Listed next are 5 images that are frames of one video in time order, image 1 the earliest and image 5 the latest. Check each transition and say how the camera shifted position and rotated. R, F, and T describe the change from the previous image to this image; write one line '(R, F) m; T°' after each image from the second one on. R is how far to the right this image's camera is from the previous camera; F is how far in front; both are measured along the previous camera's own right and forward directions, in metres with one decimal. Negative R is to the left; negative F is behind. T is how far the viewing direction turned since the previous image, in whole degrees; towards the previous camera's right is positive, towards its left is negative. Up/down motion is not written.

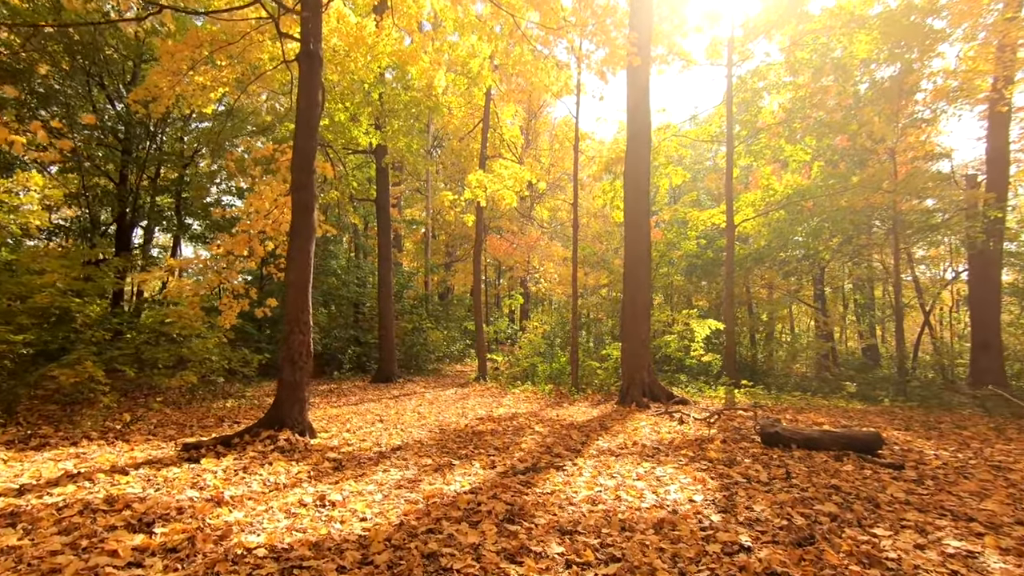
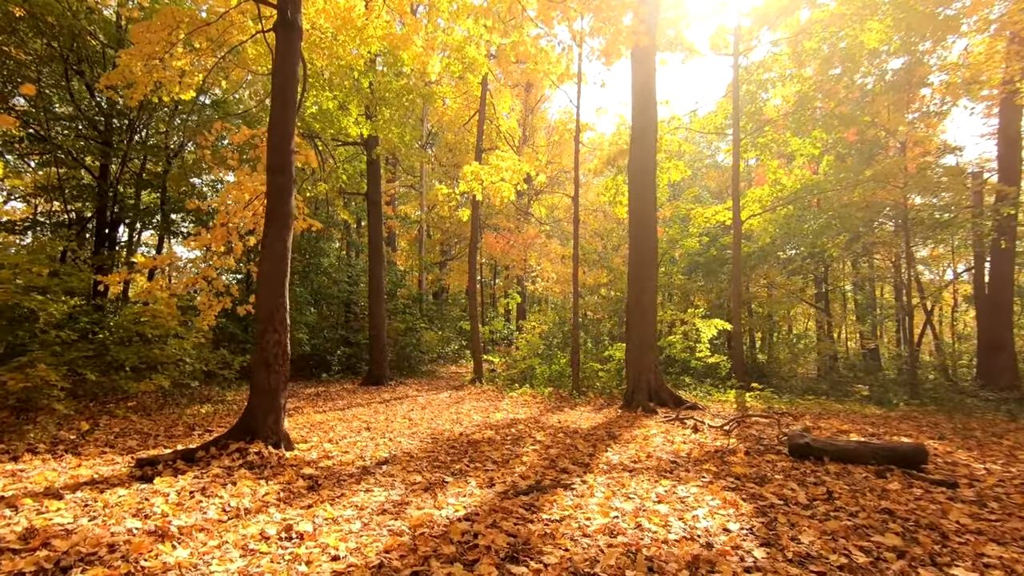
(0.0, +0.6) m; 0°
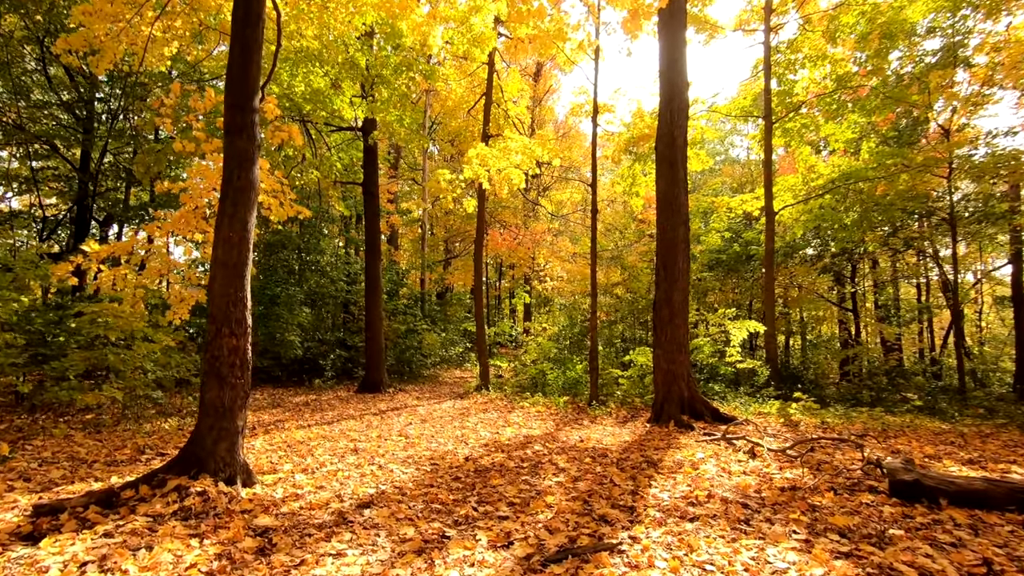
(-0.1, +1.1) m; 0°
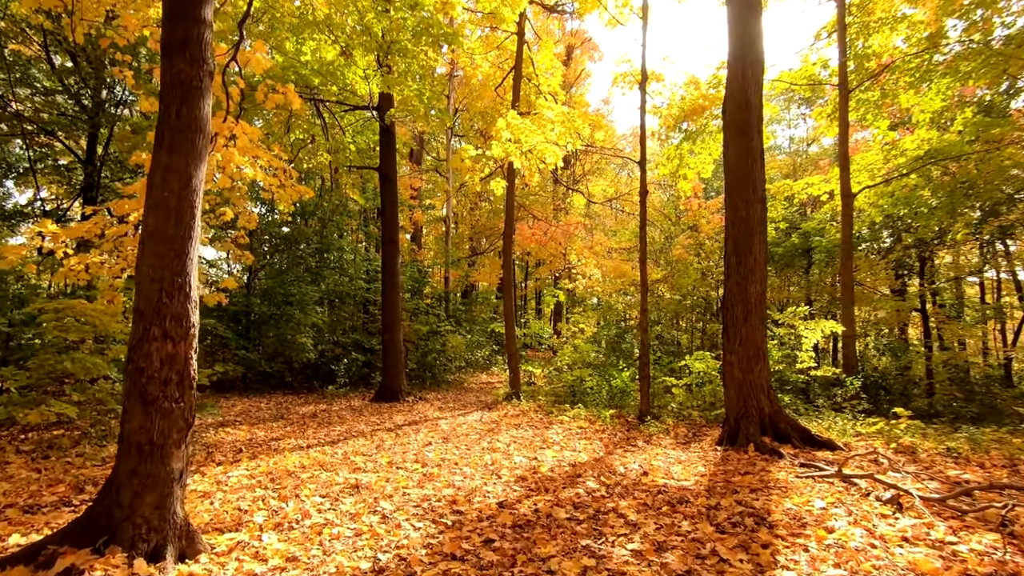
(-0.2, +1.3) m; -3°
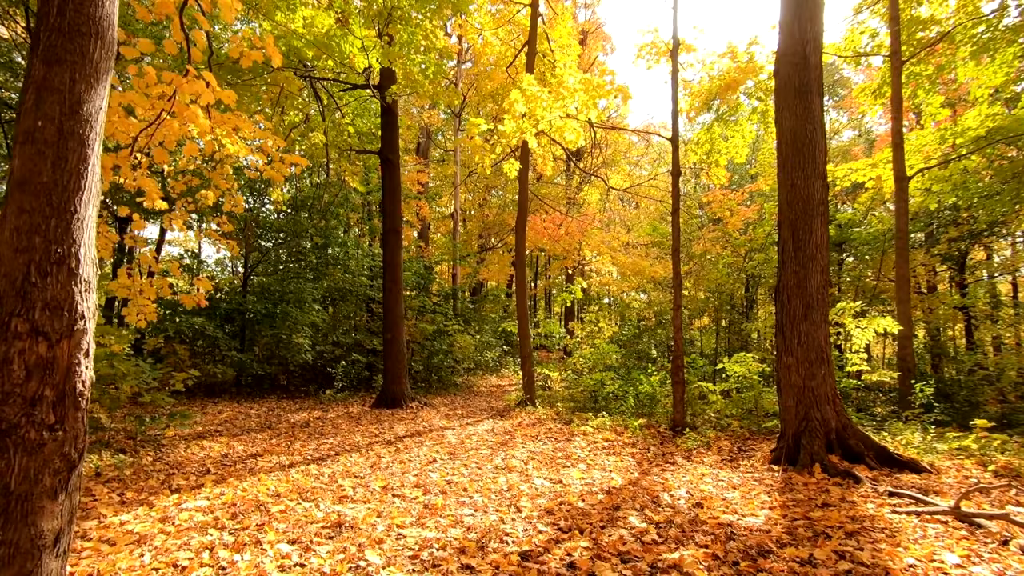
(-0.1, +0.9) m; -1°
